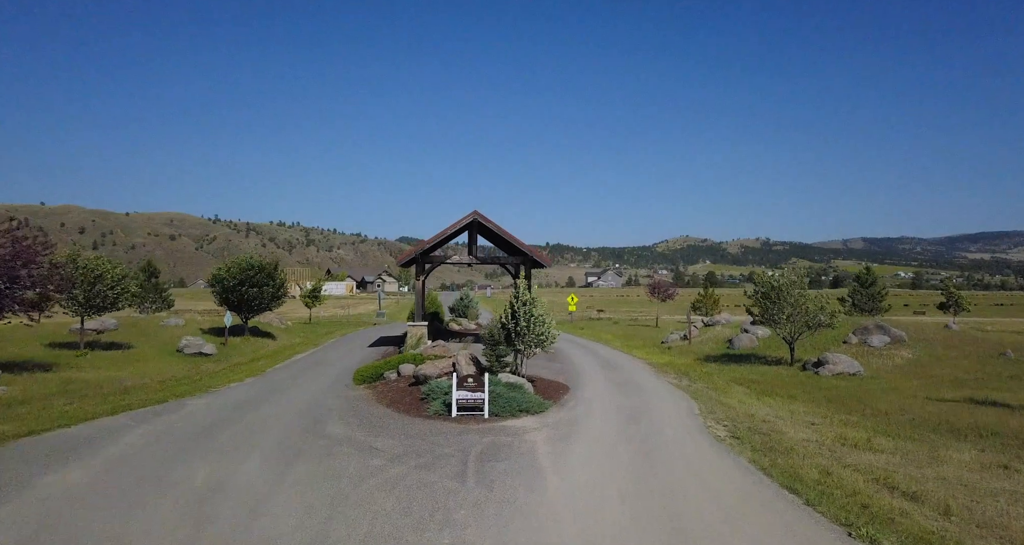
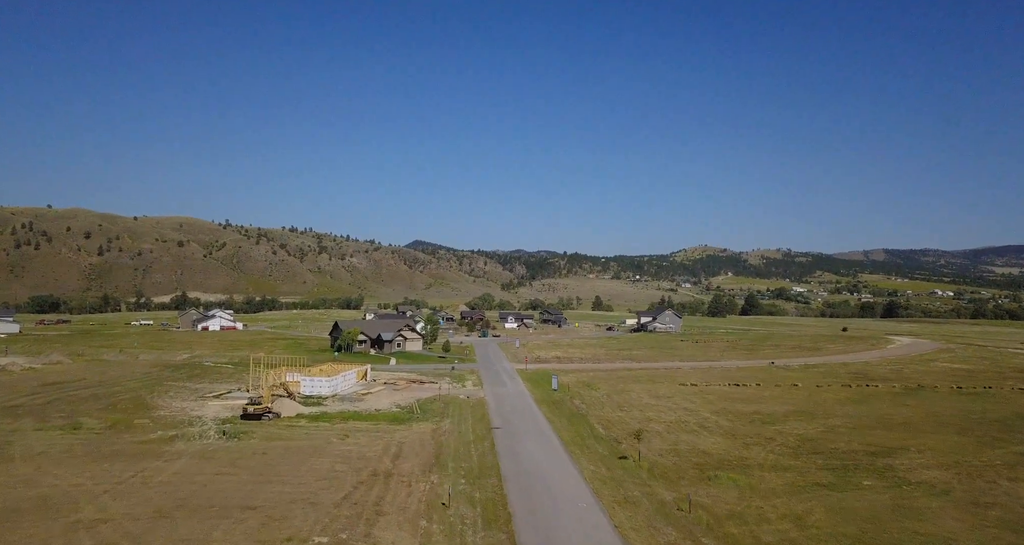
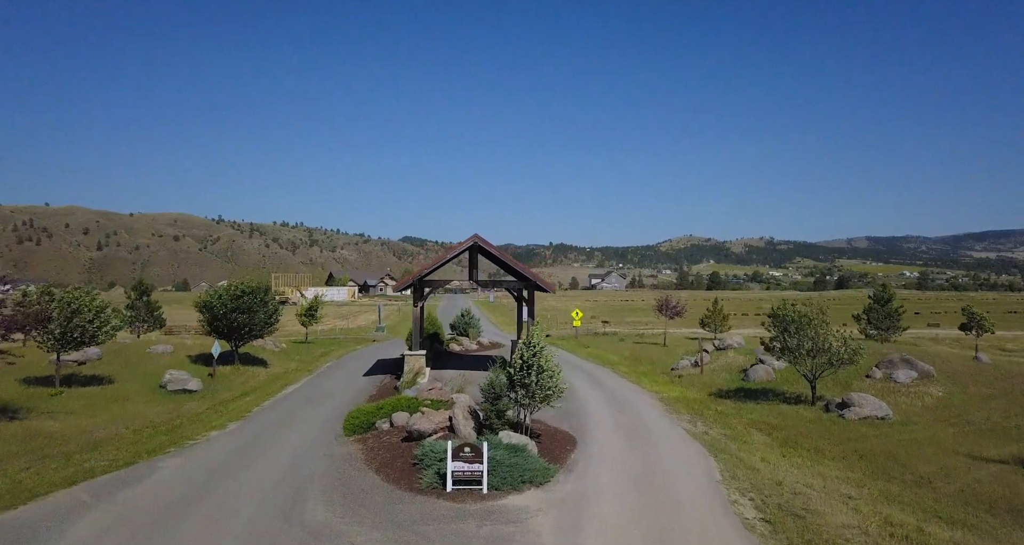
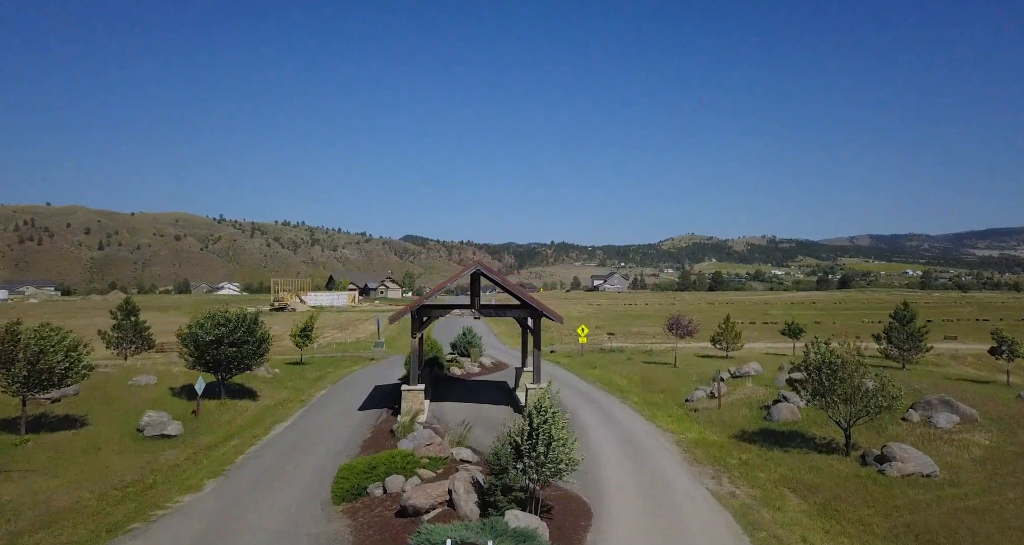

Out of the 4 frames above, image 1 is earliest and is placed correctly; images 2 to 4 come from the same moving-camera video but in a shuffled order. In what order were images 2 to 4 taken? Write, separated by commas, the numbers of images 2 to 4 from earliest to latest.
3, 4, 2
